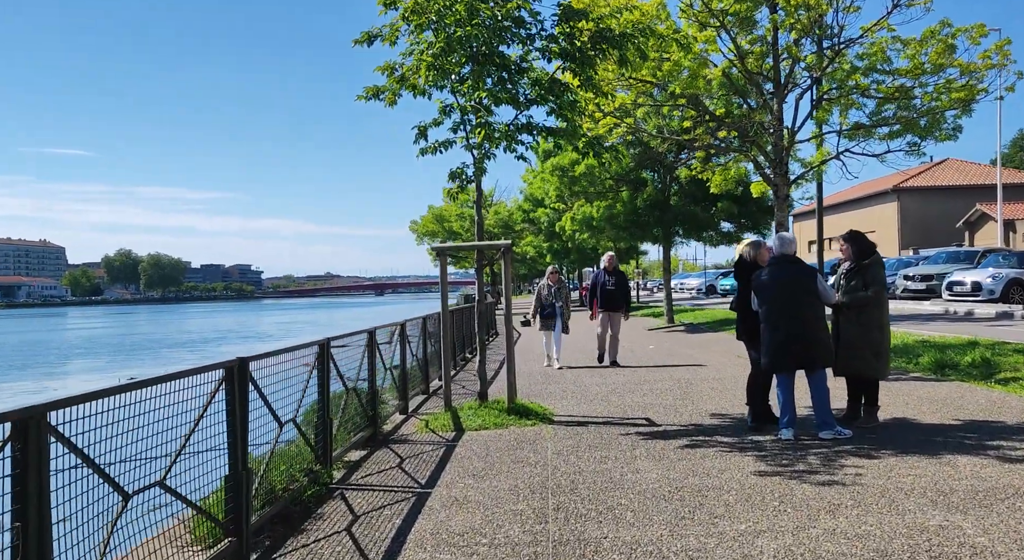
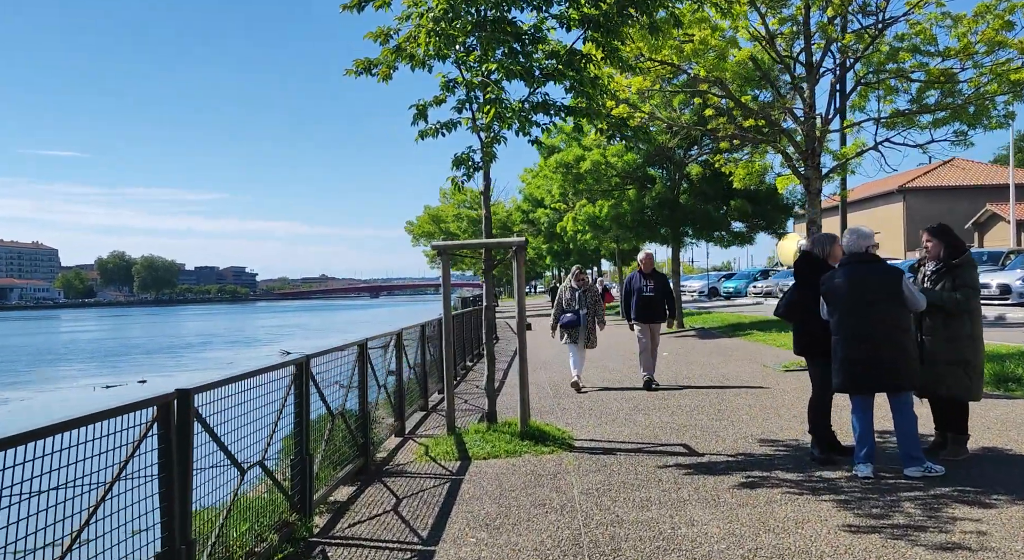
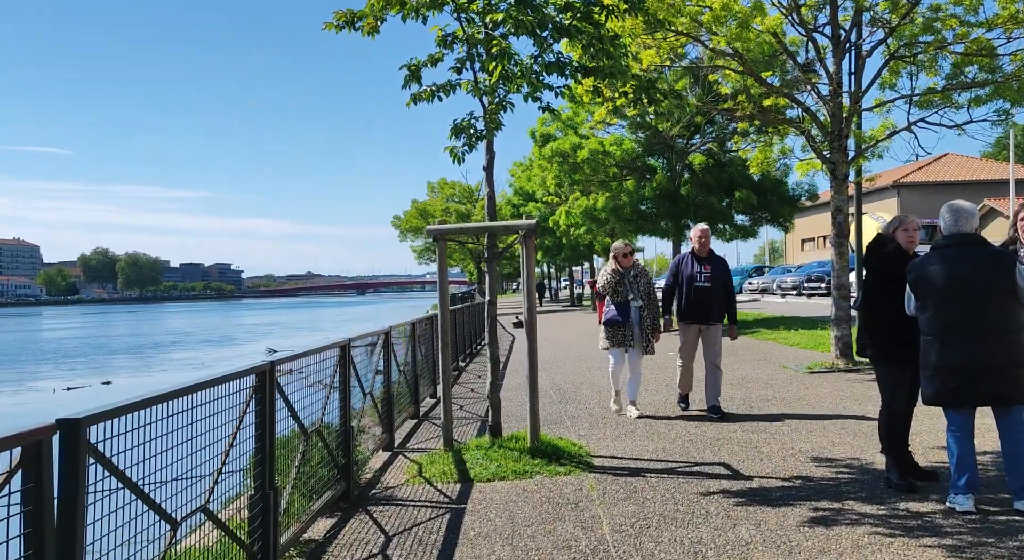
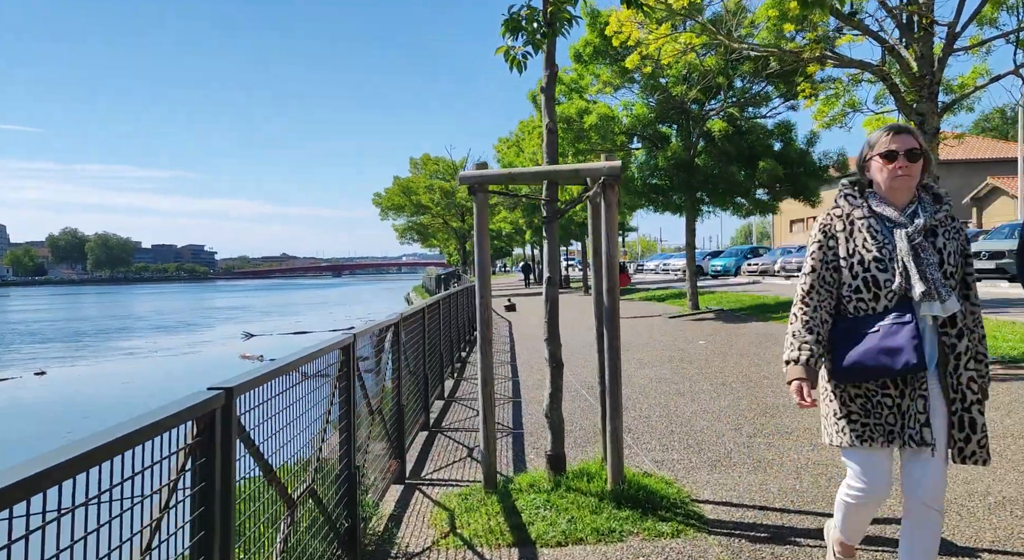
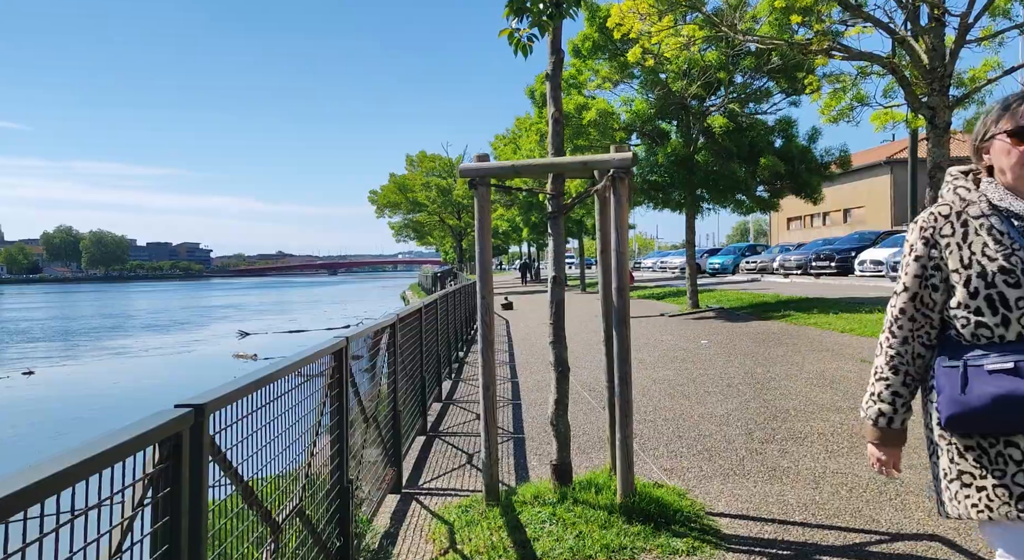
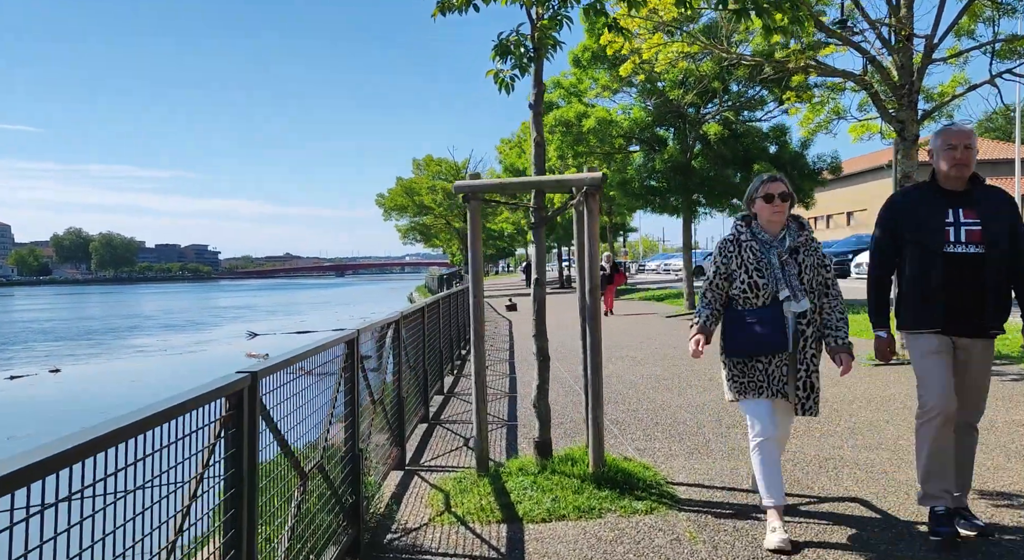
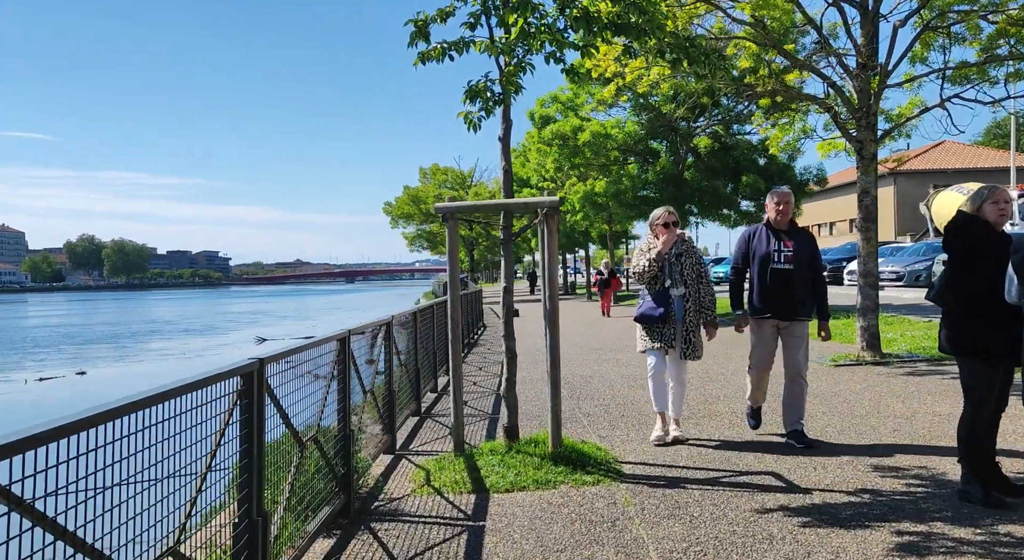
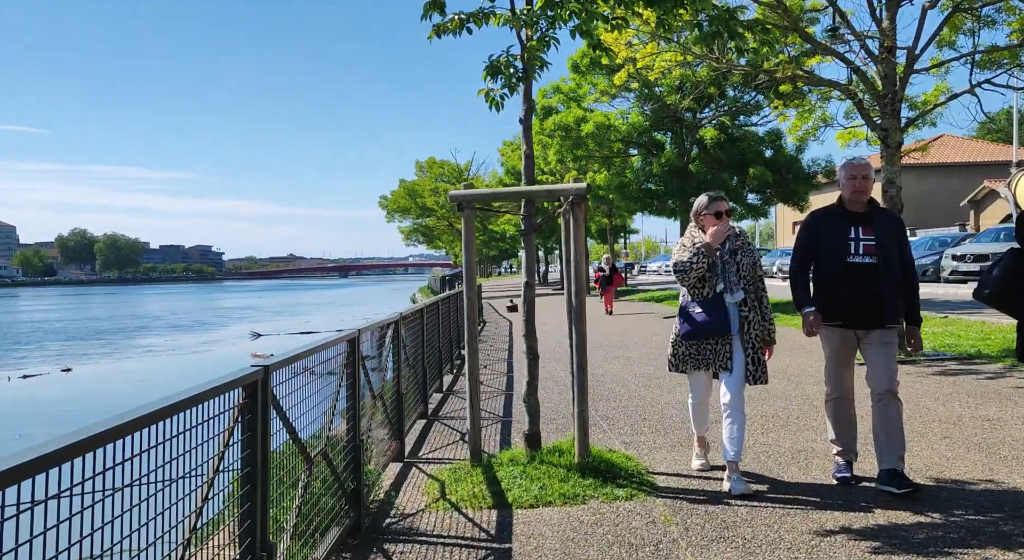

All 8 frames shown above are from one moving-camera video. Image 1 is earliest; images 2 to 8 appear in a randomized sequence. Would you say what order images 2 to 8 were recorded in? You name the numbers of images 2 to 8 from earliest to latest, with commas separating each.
2, 3, 7, 8, 6, 4, 5
